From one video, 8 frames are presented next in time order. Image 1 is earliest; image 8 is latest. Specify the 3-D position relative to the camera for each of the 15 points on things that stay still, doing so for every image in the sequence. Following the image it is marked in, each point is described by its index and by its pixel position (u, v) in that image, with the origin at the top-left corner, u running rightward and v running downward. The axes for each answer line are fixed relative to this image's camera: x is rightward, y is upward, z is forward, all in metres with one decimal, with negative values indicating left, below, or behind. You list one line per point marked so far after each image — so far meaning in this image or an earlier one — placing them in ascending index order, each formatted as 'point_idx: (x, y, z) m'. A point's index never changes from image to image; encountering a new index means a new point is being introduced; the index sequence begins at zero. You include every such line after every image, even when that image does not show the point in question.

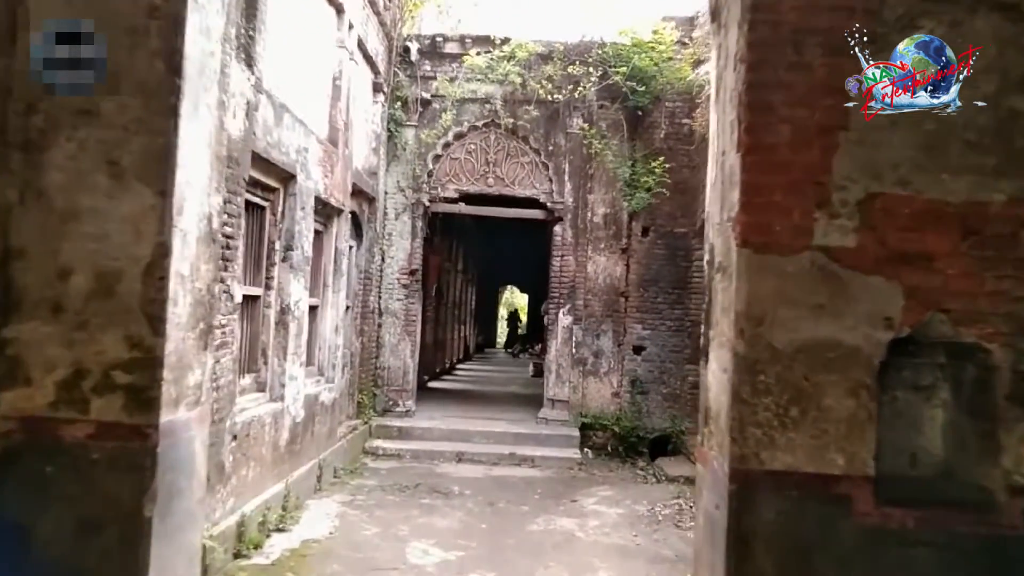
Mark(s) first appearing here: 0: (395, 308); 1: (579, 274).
0: (-1.6, -0.3, +10.9) m
1: (+0.9, +0.2, +10.8) m
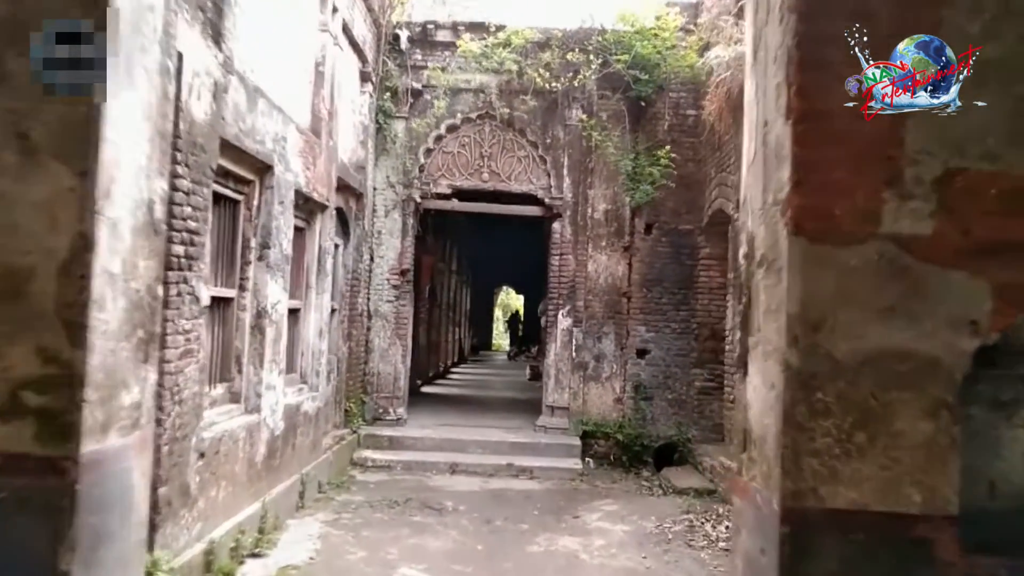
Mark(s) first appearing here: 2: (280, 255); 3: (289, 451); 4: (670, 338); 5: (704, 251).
0: (-1.7, -0.3, +10.3) m
1: (+0.9, +0.2, +10.3) m
2: (-1.9, +0.3, +6.5) m
3: (-2.0, -1.4, +7.0) m
4: (+2.0, -0.7, +10.2) m
5: (+2.4, +0.5, +10.0) m
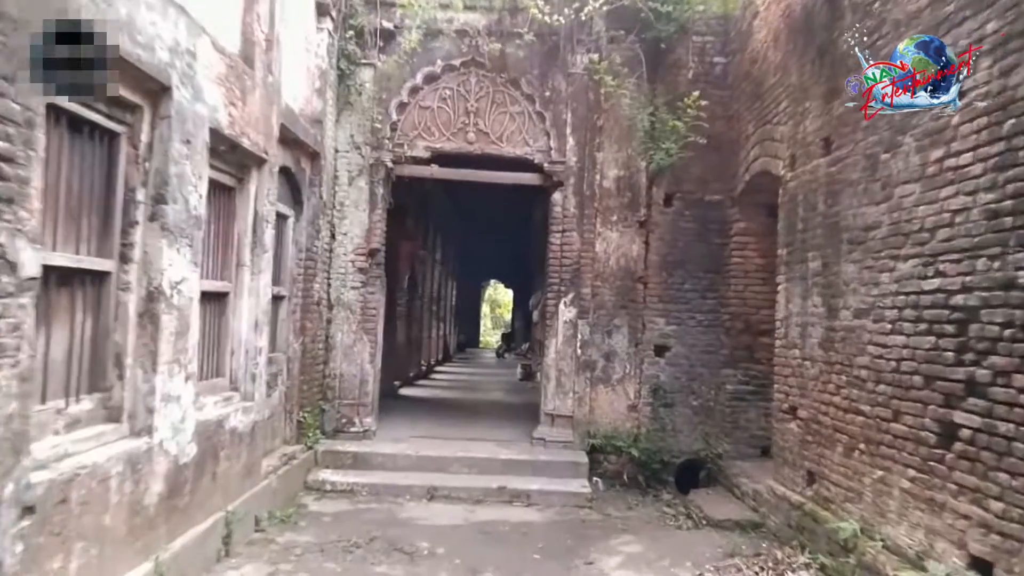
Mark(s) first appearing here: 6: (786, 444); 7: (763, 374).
0: (-1.7, -0.1, +8.5) m
1: (+0.8, +0.4, +8.5) m
2: (-1.9, +0.4, +4.7) m
3: (-2.0, -1.3, +5.2) m
4: (+1.9, -0.5, +8.5) m
5: (+2.3, +0.7, +8.3) m
6: (+2.2, -1.3, +6.4) m
7: (+2.6, -0.9, +8.2) m
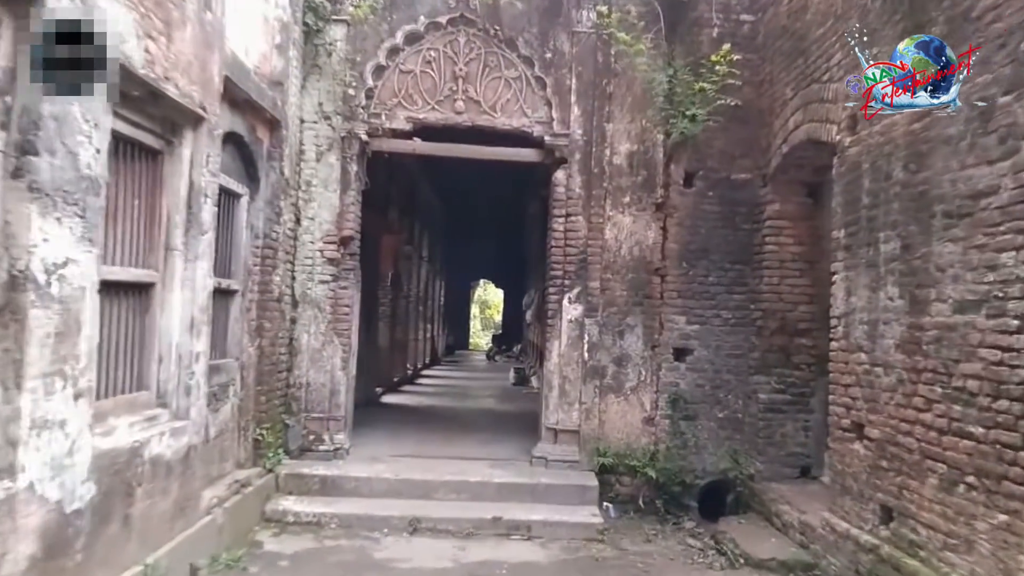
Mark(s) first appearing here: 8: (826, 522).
0: (-1.8, 0.0, +7.3) m
1: (+0.7, +0.4, +7.3) m
2: (-1.9, +0.5, +3.4) m
3: (-2.0, -1.2, +4.0) m
4: (+1.9, -0.4, +7.3) m
5: (+2.3, +0.8, +7.1) m
6: (+2.2, -1.2, +5.2) m
7: (+2.5, -0.8, +7.0) m
8: (+2.1, -1.6, +5.4) m
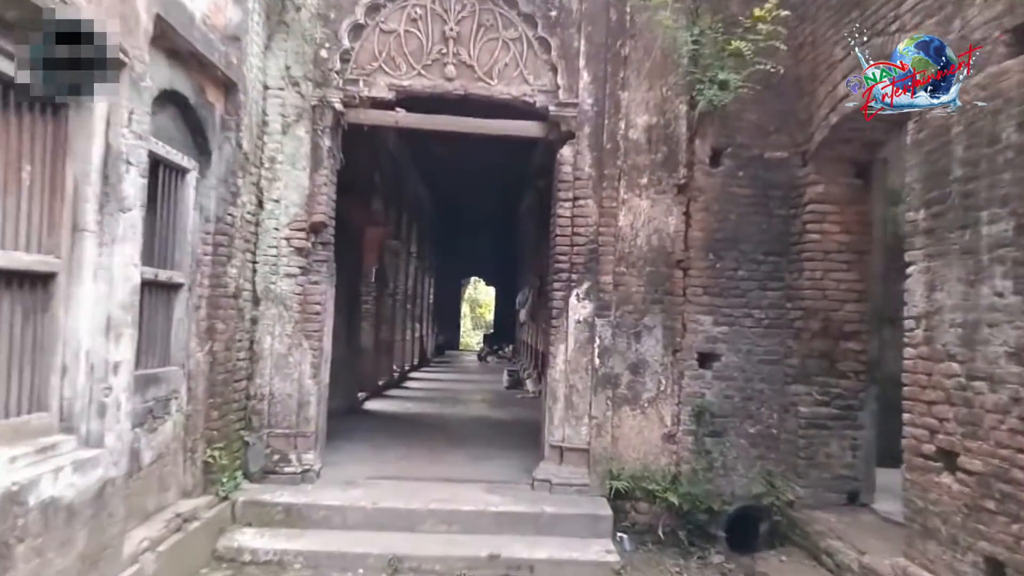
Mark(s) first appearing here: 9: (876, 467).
0: (-1.8, 0.0, +6.2) m
1: (+0.7, +0.5, +6.3) m
2: (-1.9, +0.5, +2.4) m
3: (-2.0, -1.2, +2.9) m
4: (+1.9, -0.4, +6.3) m
5: (+2.3, +0.8, +6.1) m
6: (+2.2, -1.2, +4.2) m
7: (+2.5, -0.8, +6.0) m
8: (+2.1, -1.5, +4.4) m
9: (+2.7, -1.3, +6.0) m
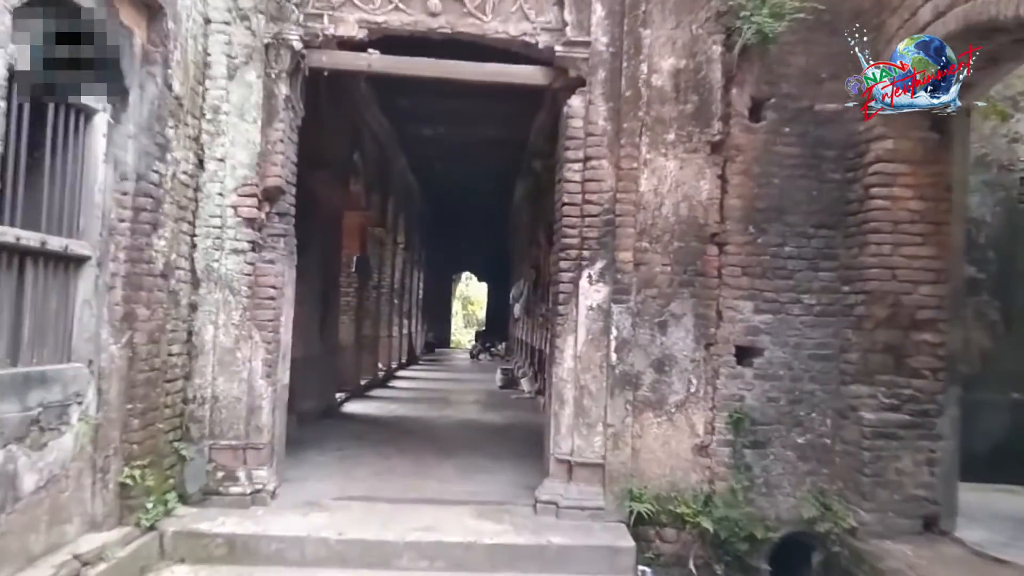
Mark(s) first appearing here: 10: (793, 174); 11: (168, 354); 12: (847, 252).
0: (-1.8, +0.1, +5.1) m
1: (+0.7, +0.6, +5.2) m
2: (-1.8, +0.7, +1.2) m
3: (-1.9, -1.0, +1.8) m
4: (+1.8, -0.2, +5.1) m
5: (+2.3, +0.9, +5.0) m
6: (+2.2, -1.0, +3.1) m
7: (+2.5, -0.6, +4.9) m
8: (+2.1, -1.4, +3.3) m
9: (+2.7, -1.2, +4.9) m
10: (+1.8, +0.7, +5.2) m
11: (-2.0, -0.4, +4.8) m
12: (+2.2, +0.2, +5.1) m
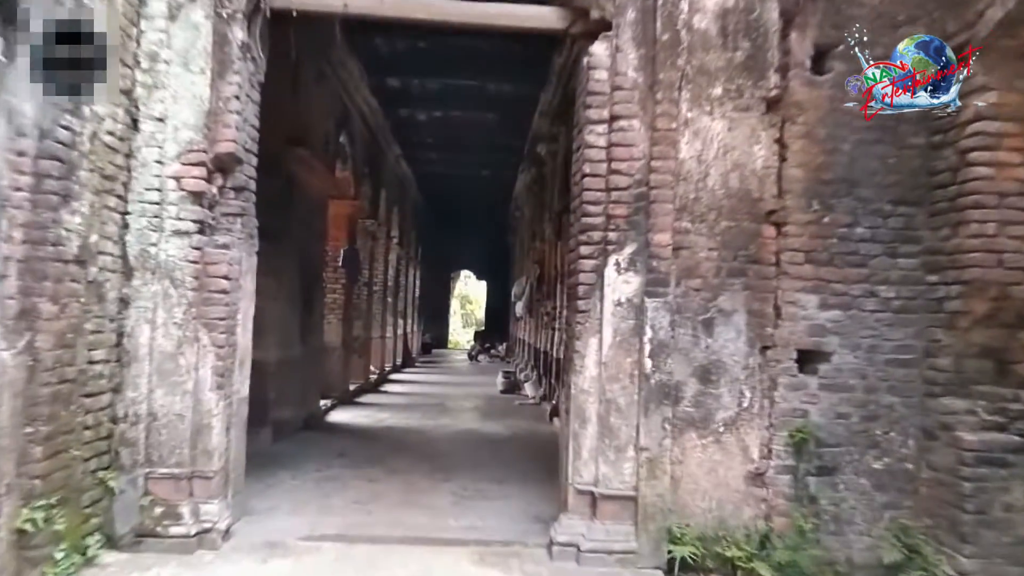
0: (-1.8, +0.2, +4.1) m
1: (+0.8, +0.6, +4.2) m
2: (-1.8, +0.7, +0.2) m
3: (-1.9, -1.0, +0.8) m
4: (+1.9, -0.2, +4.2) m
5: (+2.3, +1.0, +4.0) m
6: (+2.2, -1.0, +2.1) m
7: (+2.6, -0.6, +3.9) m
8: (+2.2, -1.4, +2.3) m
9: (+2.8, -1.2, +3.9) m
10: (+1.9, +0.8, +4.2) m
11: (-2.0, -0.3, +3.8) m
12: (+2.2, +0.3, +4.1) m
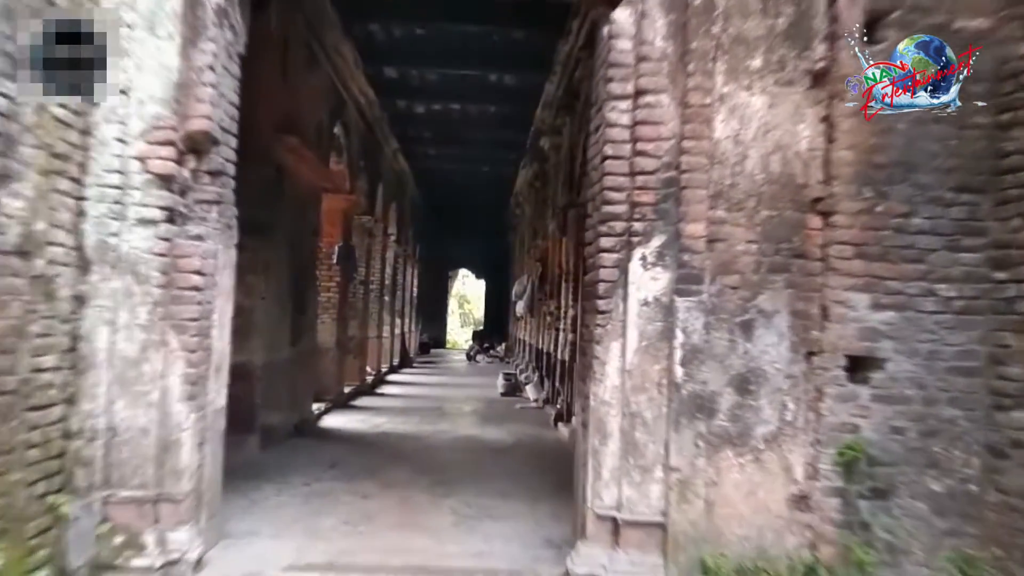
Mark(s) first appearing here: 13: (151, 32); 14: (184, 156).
0: (-1.7, +0.2, +3.6) m
1: (+0.8, +0.7, +3.7) m
2: (-1.7, +0.7, -0.3) m
3: (-1.8, -1.0, +0.3) m
4: (+1.9, -0.2, +3.7) m
5: (+2.4, +1.0, +3.5) m
6: (+2.3, -1.0, +1.6) m
7: (+2.6, -0.6, +3.4) m
8: (+2.2, -1.3, +1.8) m
9: (+2.8, -1.1, +3.4) m
10: (+1.9, +0.8, +3.7) m
11: (-1.9, -0.3, +3.3) m
12: (+2.3, +0.3, +3.6) m
13: (-1.6, +1.2, +3.6) m
14: (-1.5, +0.6, +3.7) m
